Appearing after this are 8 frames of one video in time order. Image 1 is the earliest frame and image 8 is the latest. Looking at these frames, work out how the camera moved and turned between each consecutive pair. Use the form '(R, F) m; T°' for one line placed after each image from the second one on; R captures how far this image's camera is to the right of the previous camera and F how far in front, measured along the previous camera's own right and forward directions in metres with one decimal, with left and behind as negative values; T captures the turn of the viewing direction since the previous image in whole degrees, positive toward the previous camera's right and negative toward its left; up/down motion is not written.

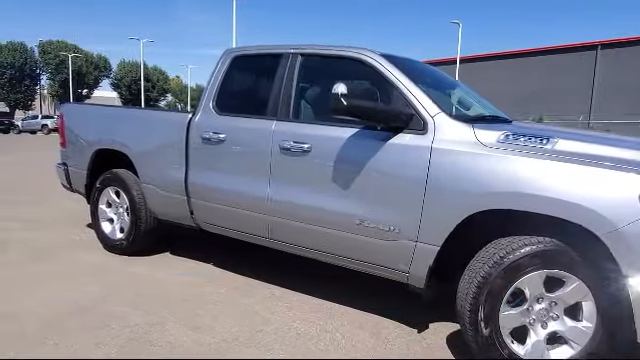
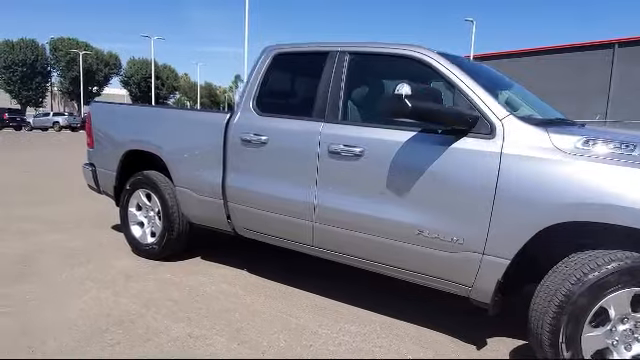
(-0.4, +0.2) m; -1°
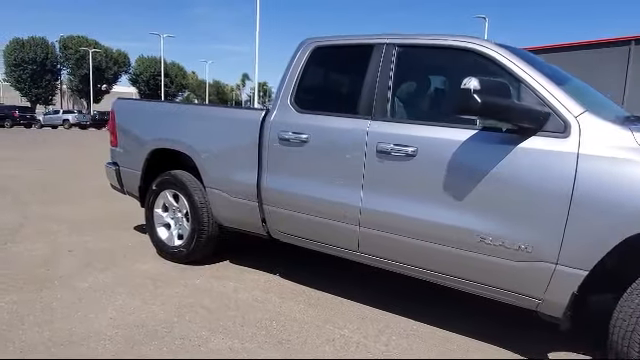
(-0.3, +0.3) m; -1°
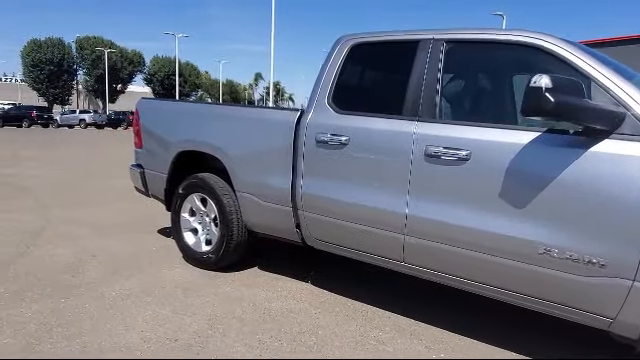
(-0.2, +0.2) m; -2°
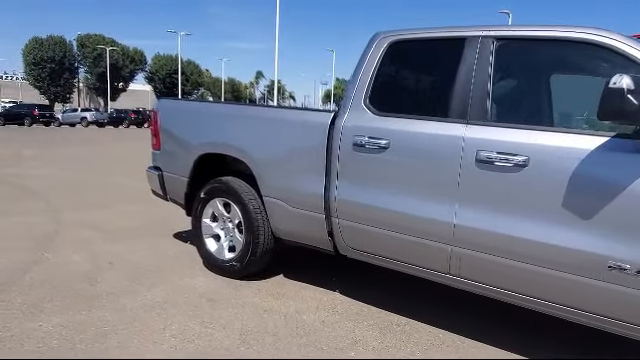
(-0.3, +0.2) m; 0°
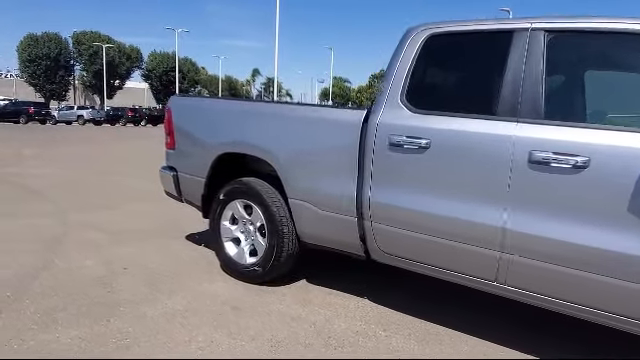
(-0.3, +0.2) m; 0°
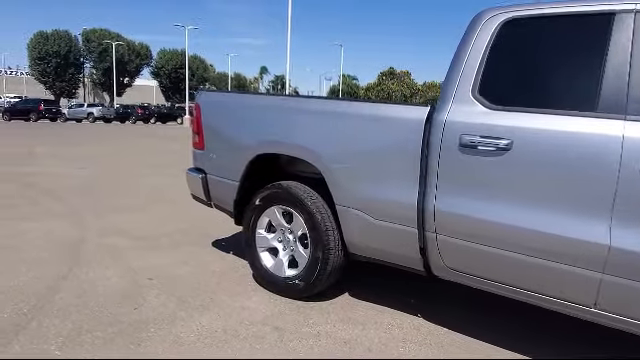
(-0.4, +0.4) m; -1°
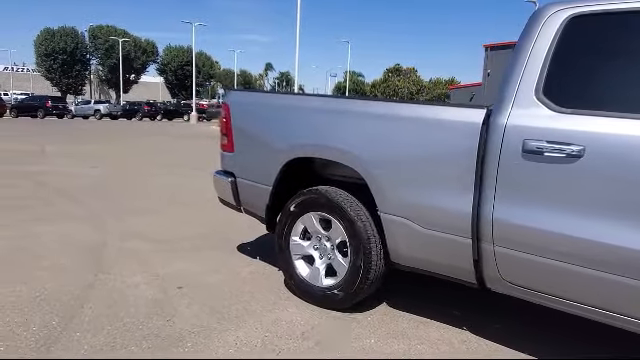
(-0.3, +0.2) m; -1°
